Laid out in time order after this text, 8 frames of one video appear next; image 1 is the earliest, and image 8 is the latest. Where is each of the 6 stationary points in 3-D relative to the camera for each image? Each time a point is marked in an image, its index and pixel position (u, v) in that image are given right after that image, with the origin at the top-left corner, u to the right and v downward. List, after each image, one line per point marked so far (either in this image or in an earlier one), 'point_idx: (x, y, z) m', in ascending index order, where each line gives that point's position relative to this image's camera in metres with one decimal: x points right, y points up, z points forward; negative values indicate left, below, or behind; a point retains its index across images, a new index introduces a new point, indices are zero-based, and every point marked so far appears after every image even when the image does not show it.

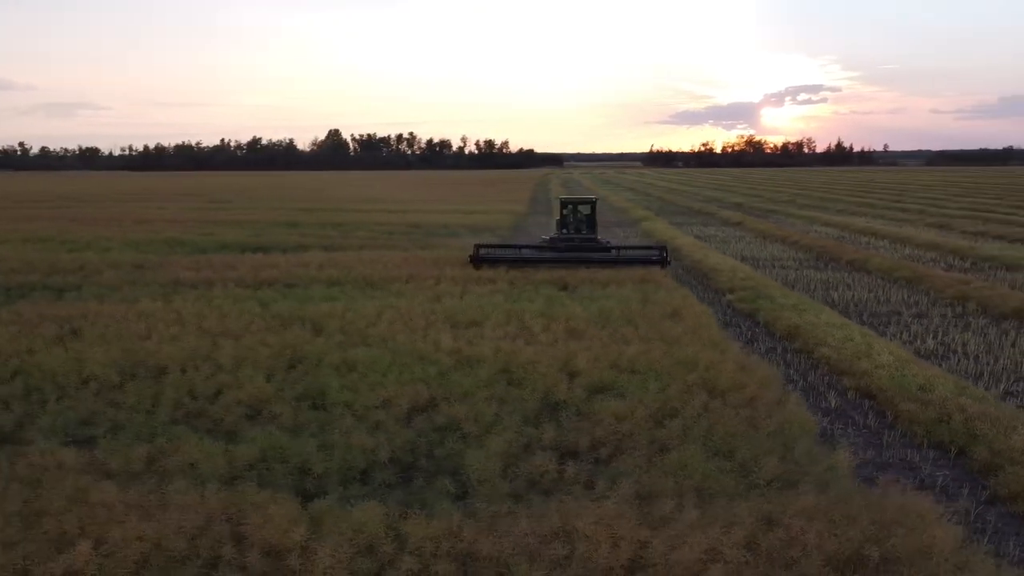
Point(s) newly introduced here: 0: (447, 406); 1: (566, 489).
0: (-0.8, -1.4, +9.7) m
1: (+0.5, -1.8, +7.3) m
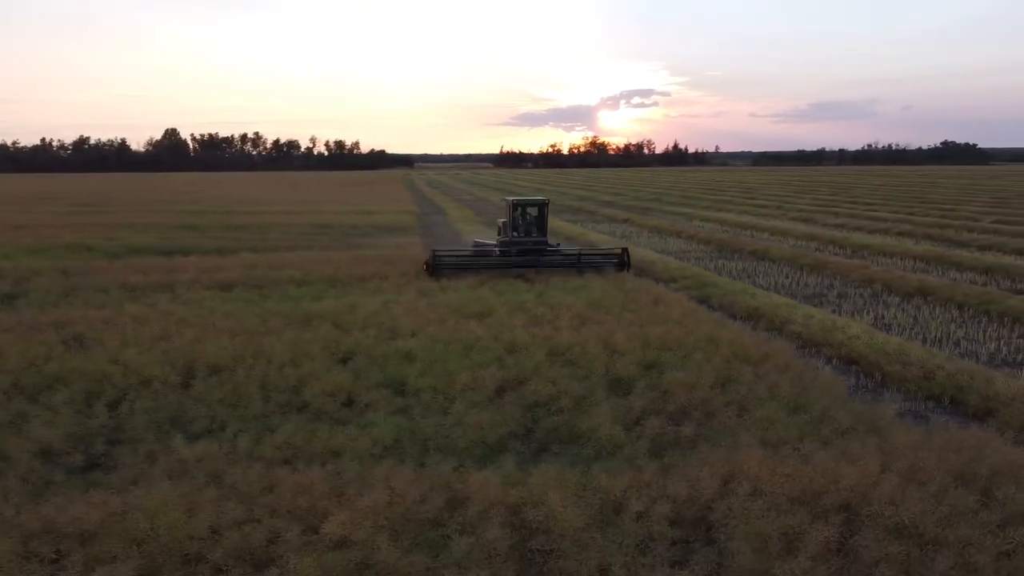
0: (+0.2, -1.3, +10.6) m
1: (+1.9, -1.6, +8.4) m
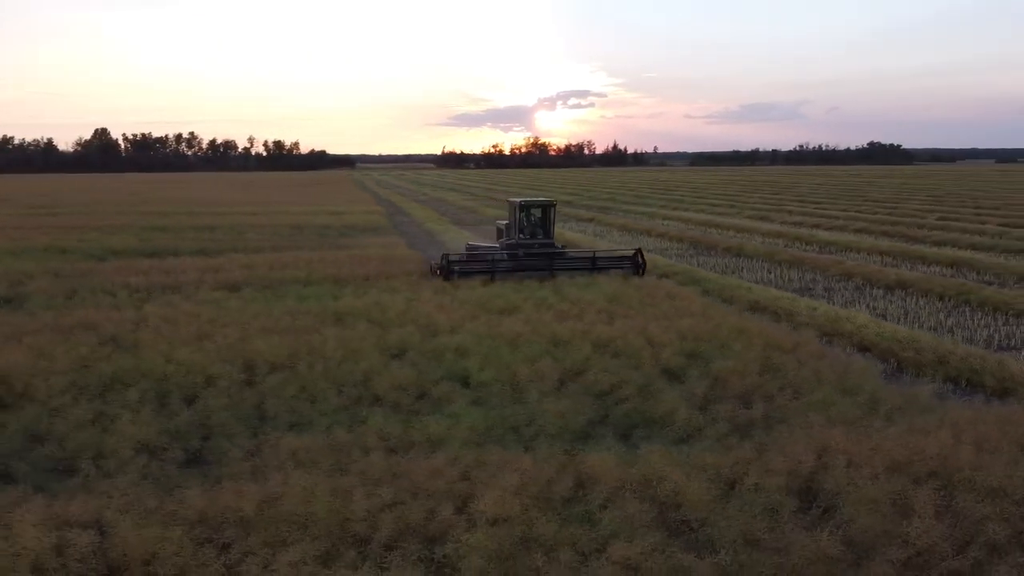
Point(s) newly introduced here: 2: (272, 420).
0: (+1.0, -1.2, +11.1) m
1: (+2.9, -1.5, +9.0) m
2: (-2.8, -1.6, +9.6) m
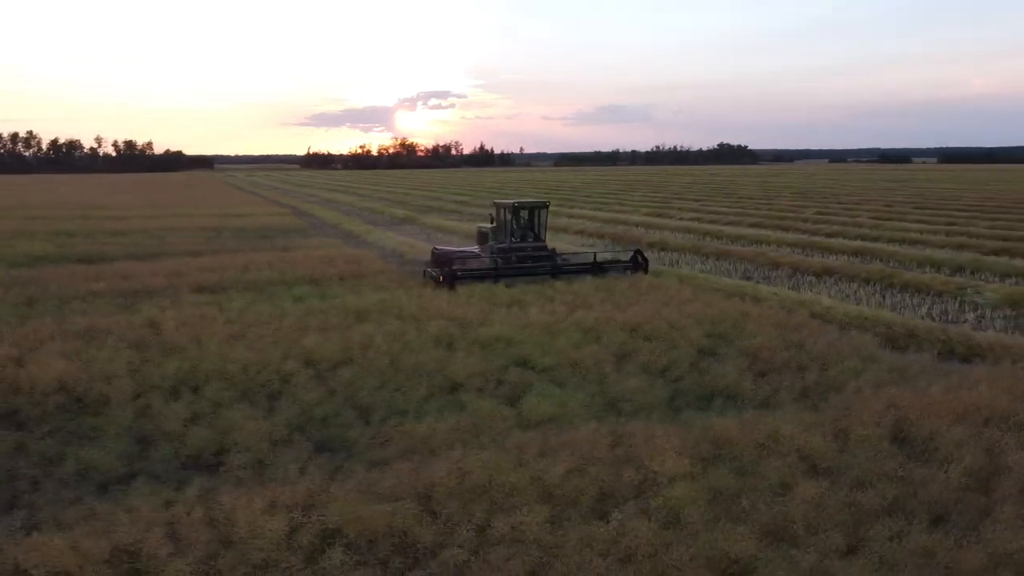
0: (+1.8, -1.0, +12.0) m
1: (+4.0, -1.3, +10.3) m
2: (-1.7, -1.5, +10.0) m
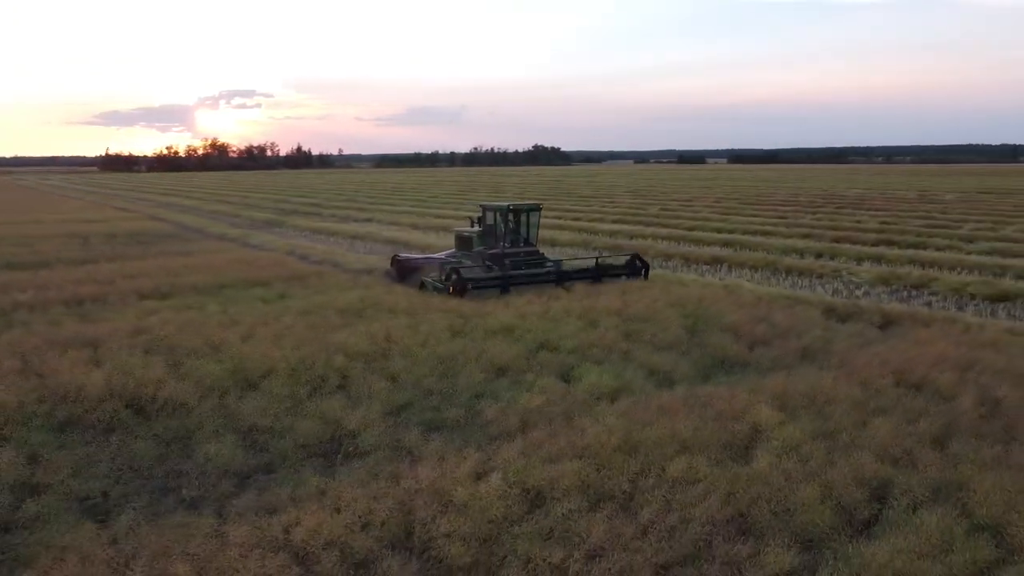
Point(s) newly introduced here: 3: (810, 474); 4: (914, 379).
0: (+2.1, -0.8, +13.5) m
1: (+4.6, -1.0, +12.3) m
2: (-0.8, -1.4, +10.7) m
3: (+2.8, -1.7, +7.7) m
4: (+5.2, -1.2, +10.6) m
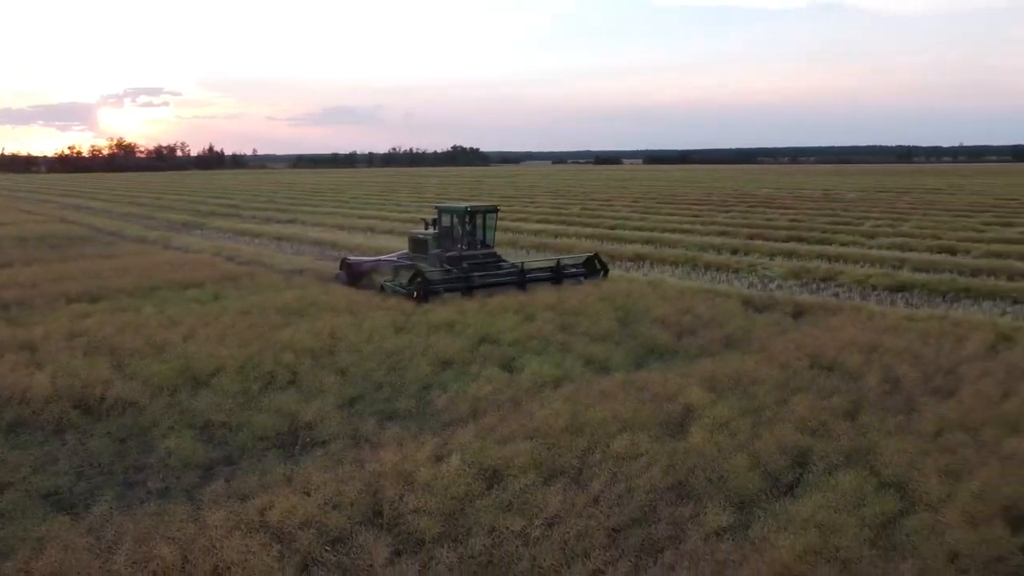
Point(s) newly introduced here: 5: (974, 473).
0: (+1.1, -0.7, +14.2) m
1: (+3.7, -0.9, +13.3) m
2: (-1.5, -1.3, +11.1) m
3: (+2.3, -1.6, +8.5) m
4: (+4.5, -1.0, +11.7) m
5: (+4.3, -1.7, +7.5) m
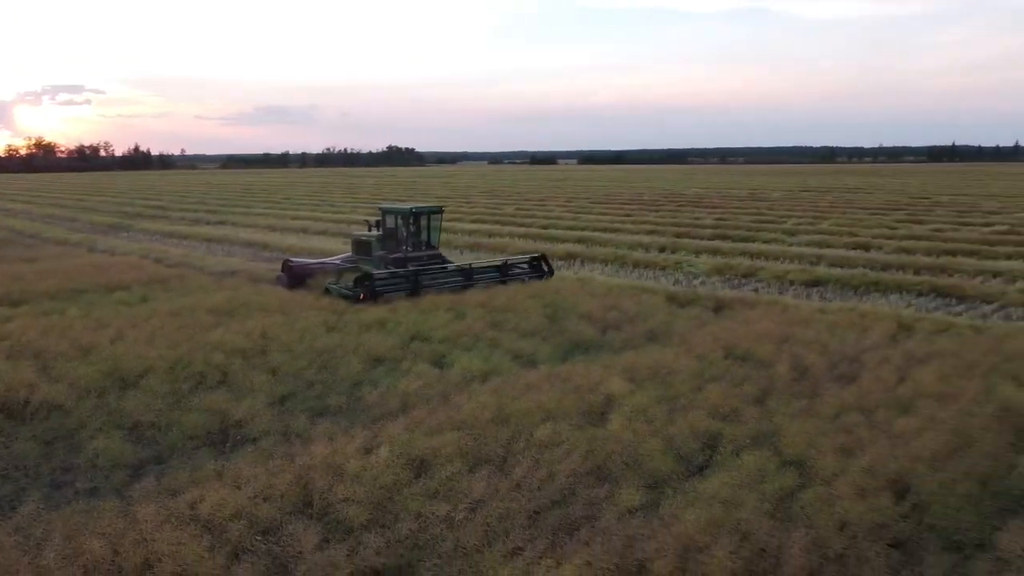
0: (-0.1, -0.7, +14.6) m
1: (+2.6, -0.8, +13.9) m
2: (-2.5, -1.3, +11.3) m
3: (+1.6, -1.6, +9.0) m
4: (+3.4, -1.0, +12.3) m
5: (+3.5, -1.6, +8.2) m
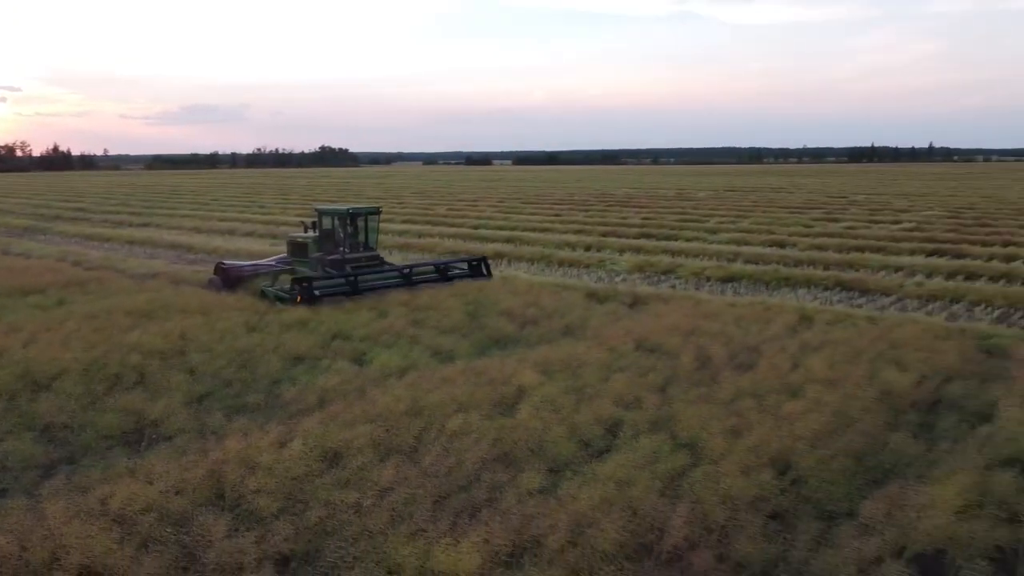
0: (-1.5, -0.6, +14.9) m
1: (+1.2, -0.7, +14.4) m
2: (-3.7, -1.3, +11.4) m
3: (+0.6, -1.5, +9.4) m
4: (+2.2, -0.9, +12.9) m
5: (+2.6, -1.5, +8.8) m
